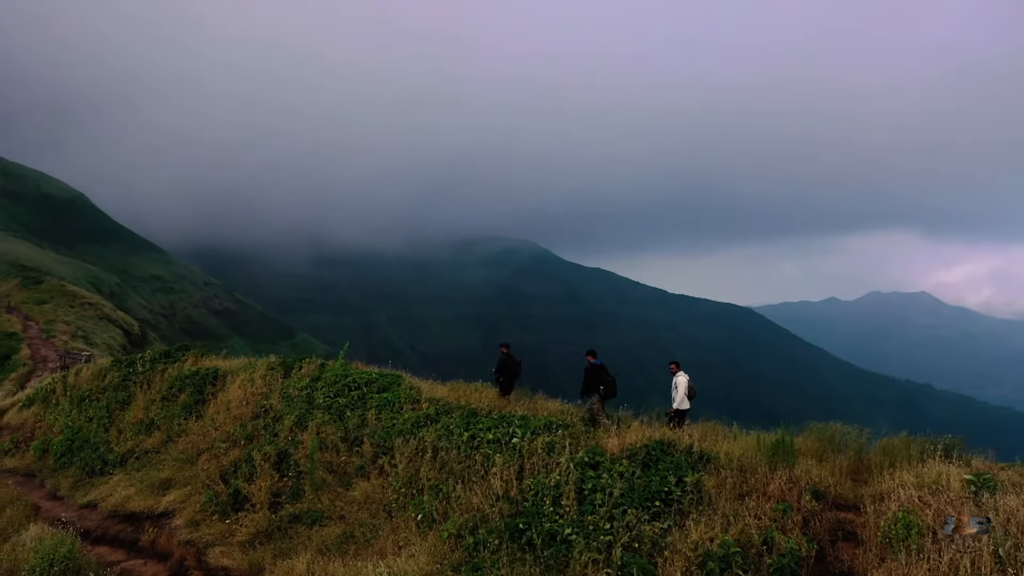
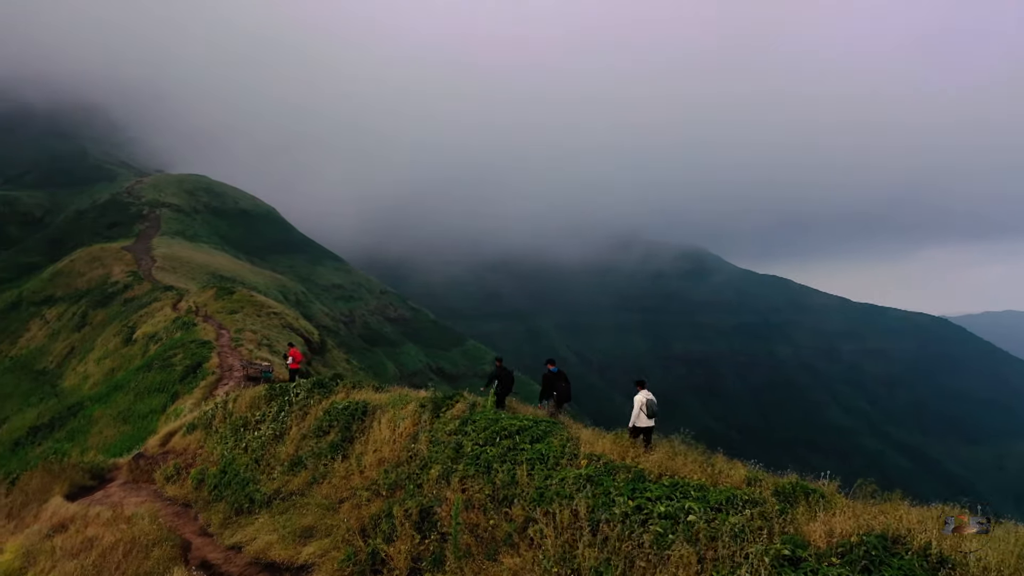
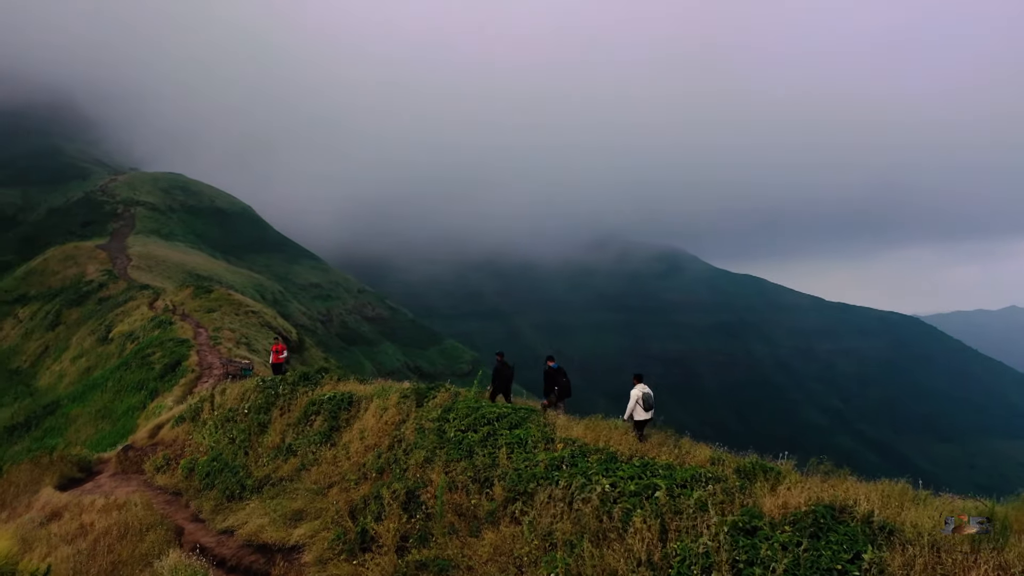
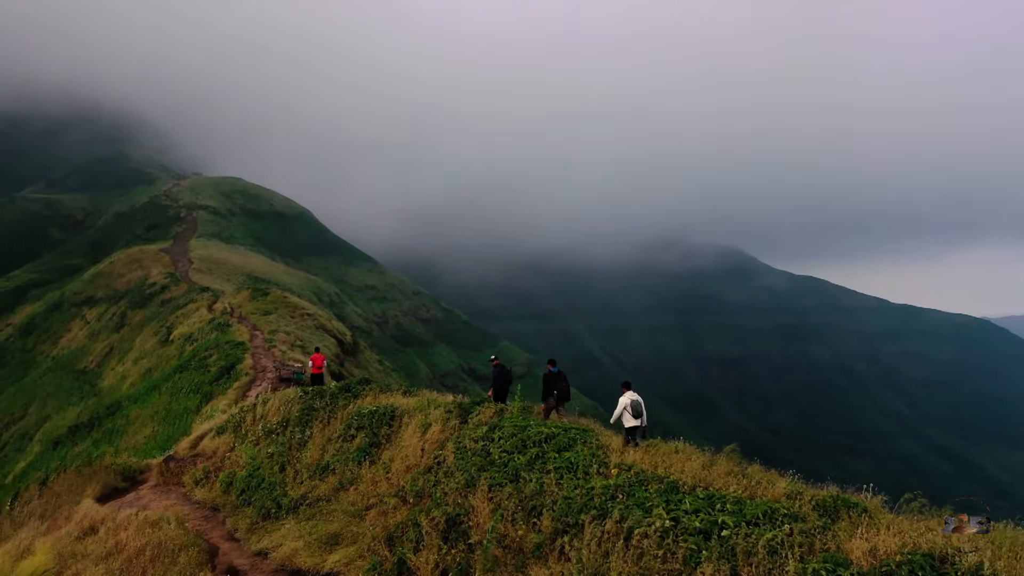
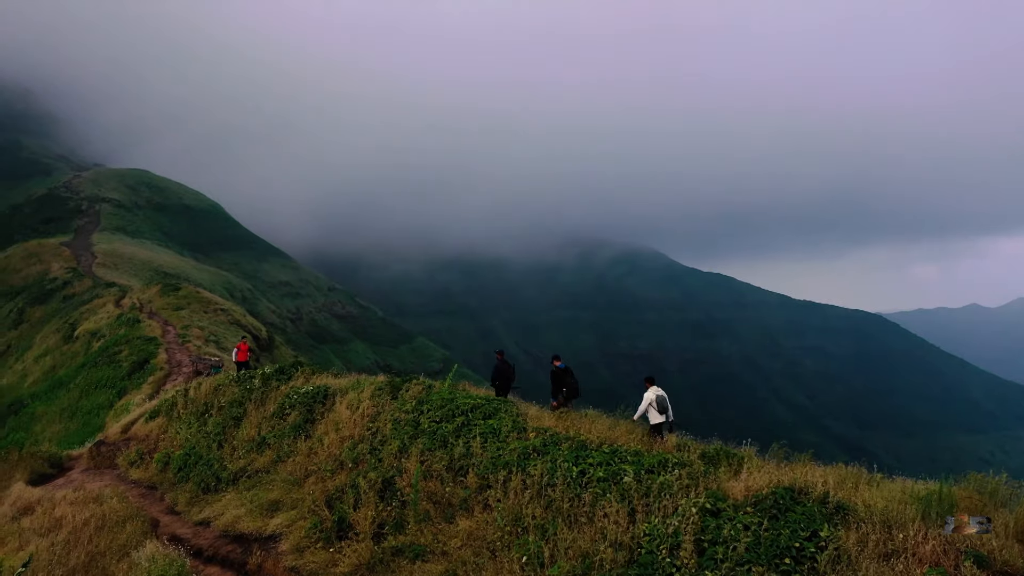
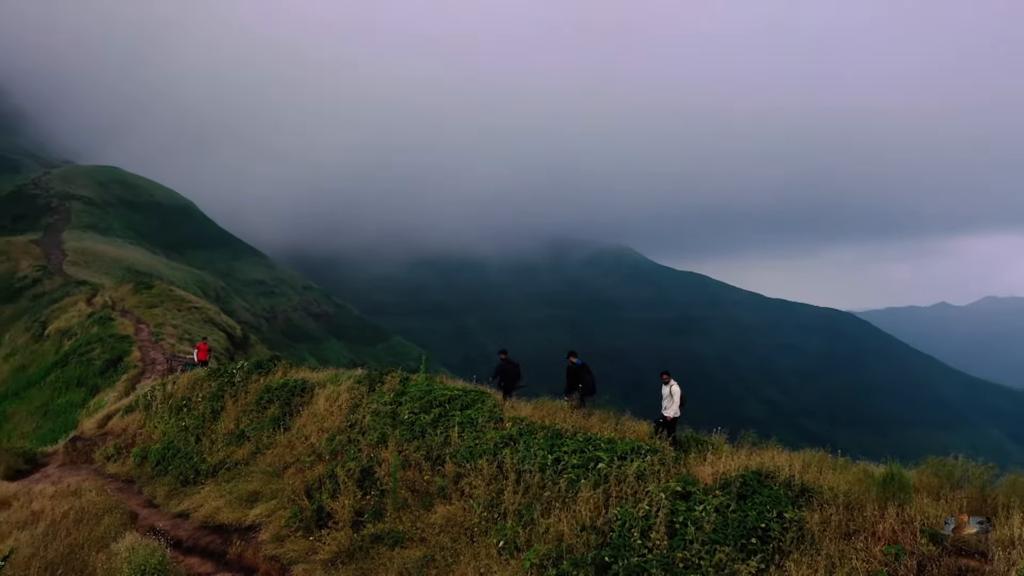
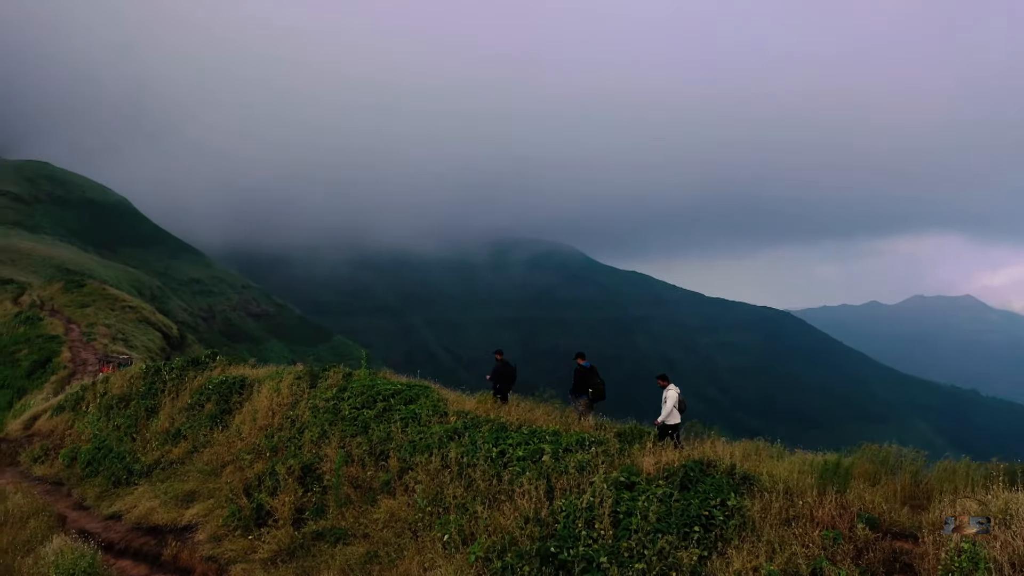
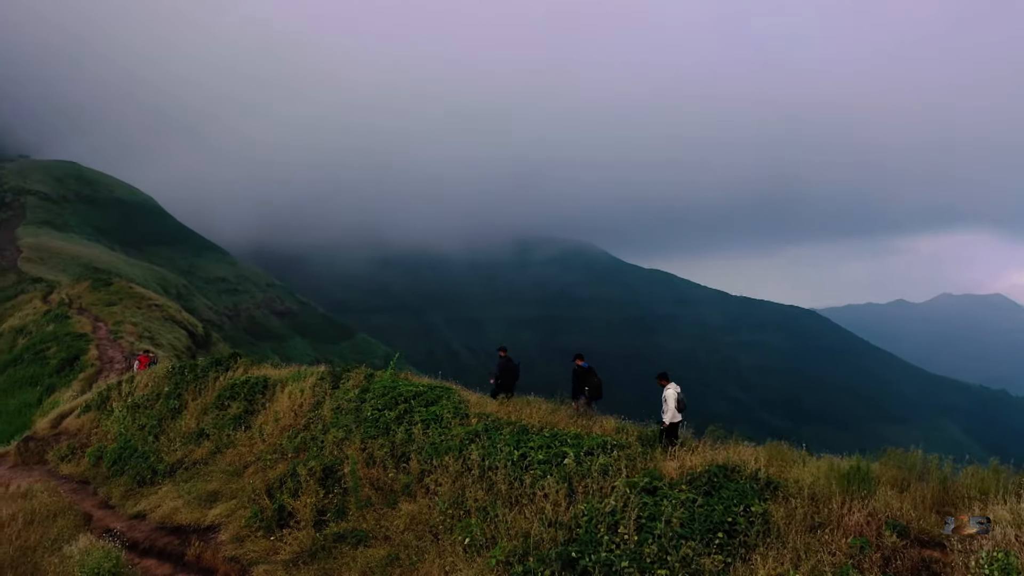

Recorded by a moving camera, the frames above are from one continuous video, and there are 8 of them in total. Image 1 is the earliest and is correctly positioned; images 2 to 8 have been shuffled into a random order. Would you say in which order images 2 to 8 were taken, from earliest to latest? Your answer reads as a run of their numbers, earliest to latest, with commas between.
7, 8, 6, 5, 3, 2, 4
